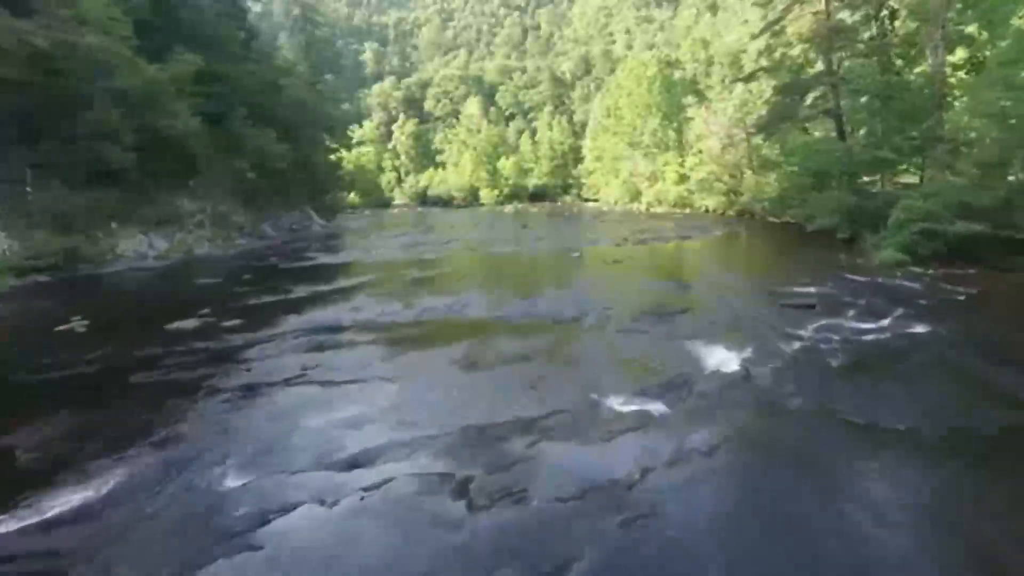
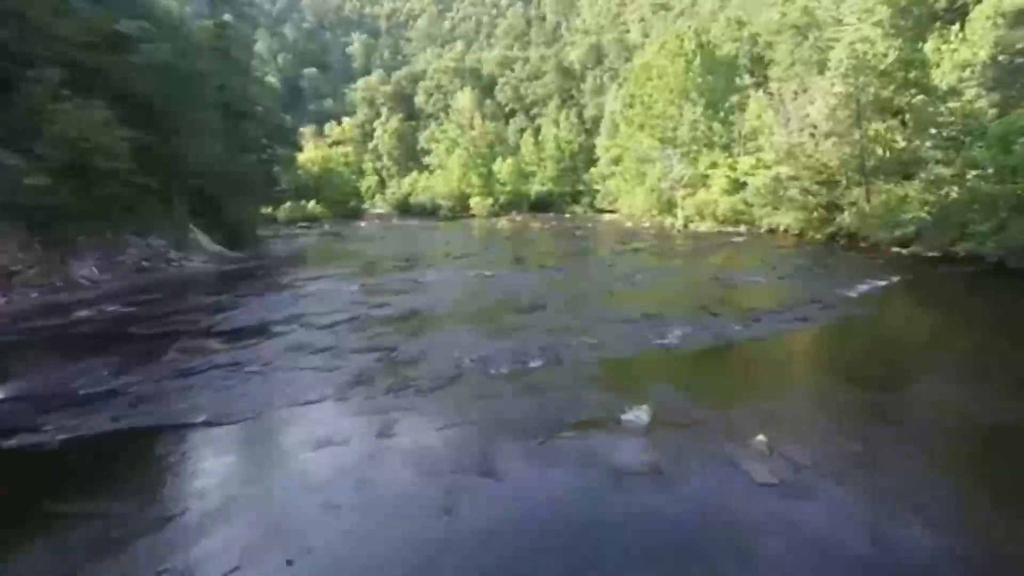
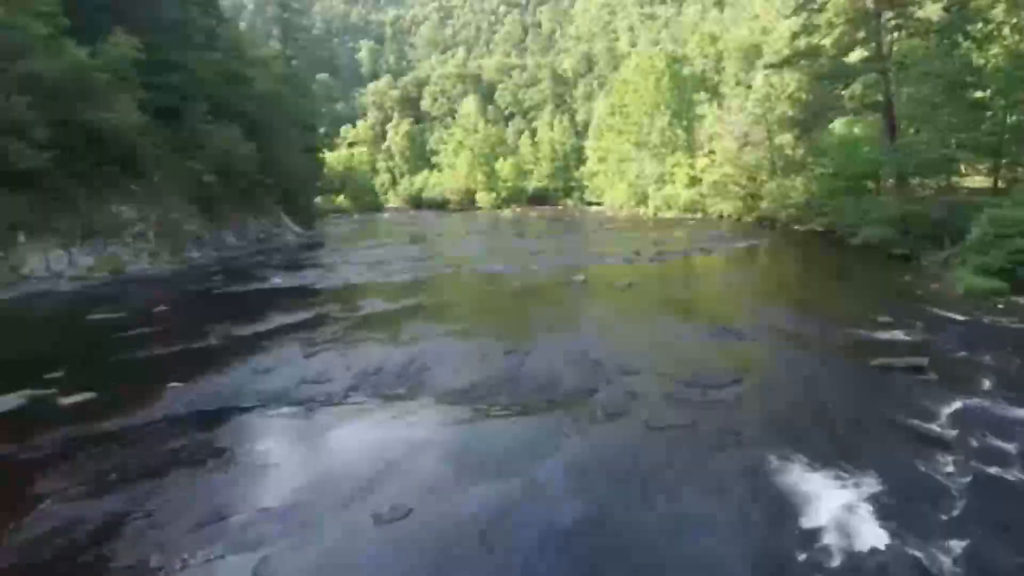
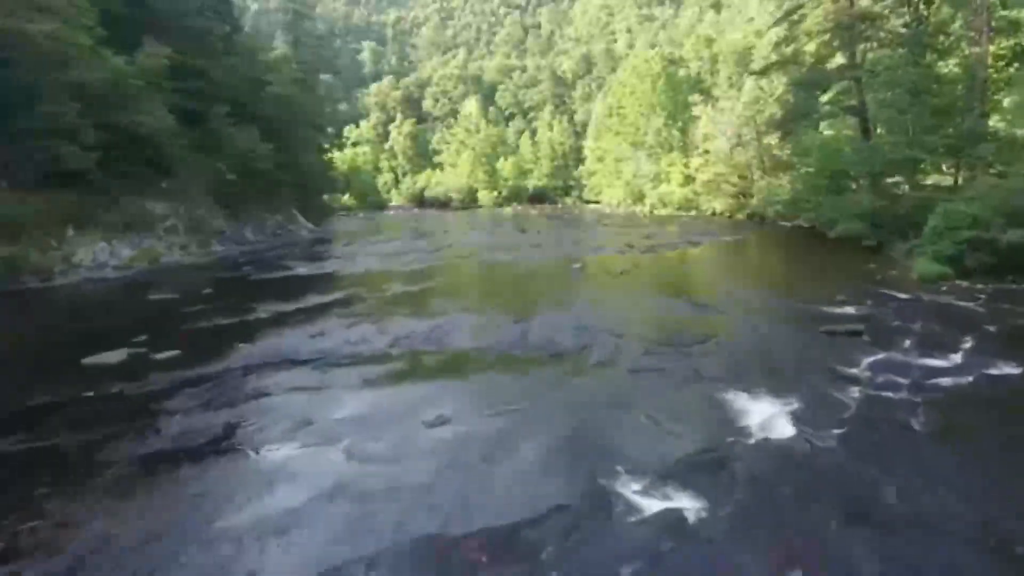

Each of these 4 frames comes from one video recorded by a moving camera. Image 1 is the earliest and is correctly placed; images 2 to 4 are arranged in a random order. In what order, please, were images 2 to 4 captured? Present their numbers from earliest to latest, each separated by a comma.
4, 3, 2
